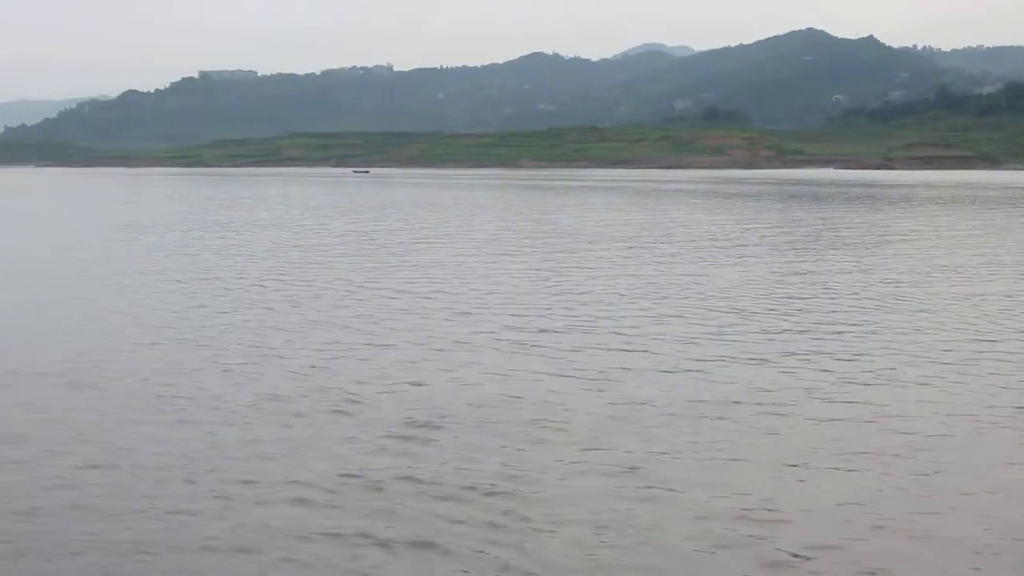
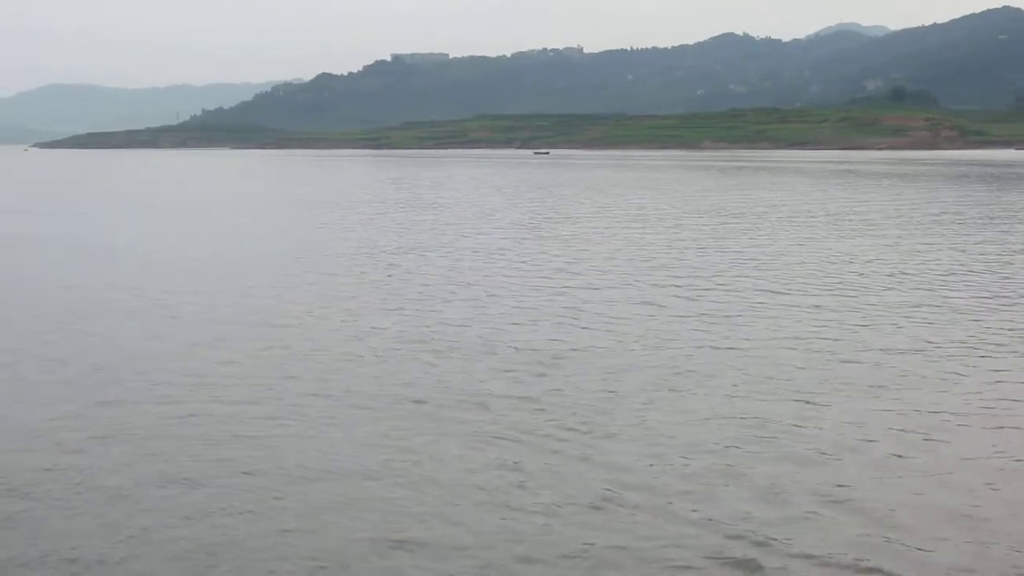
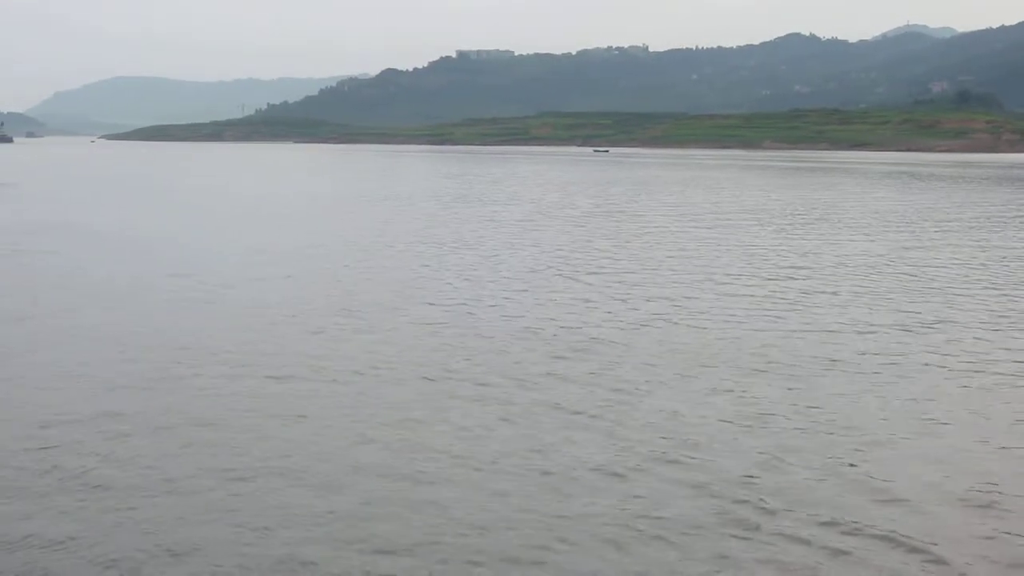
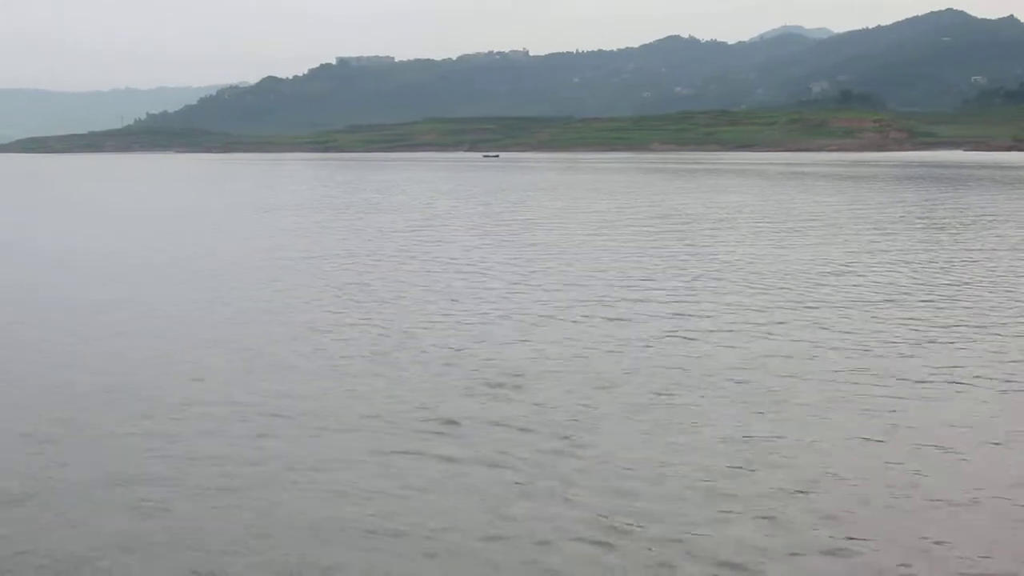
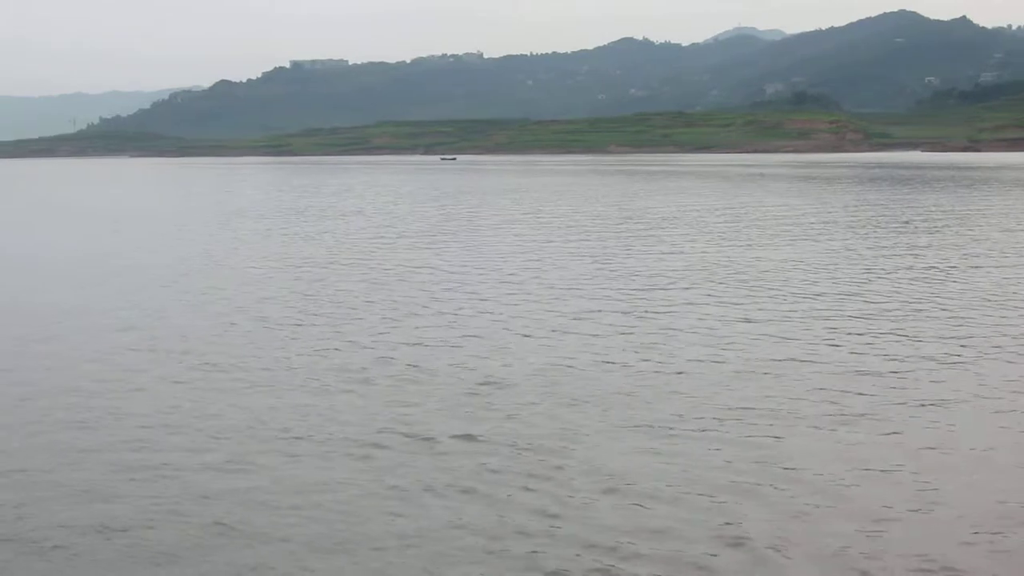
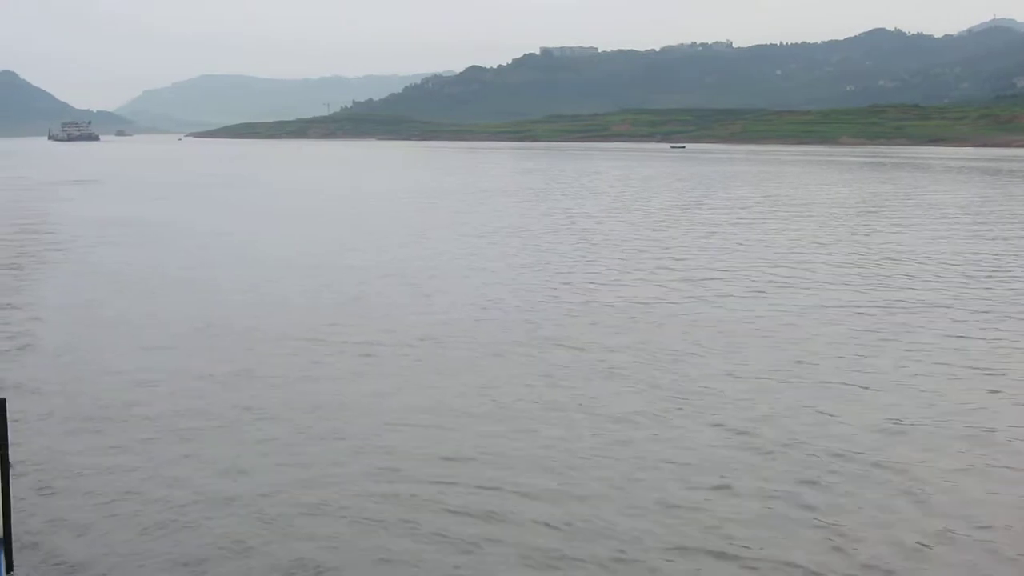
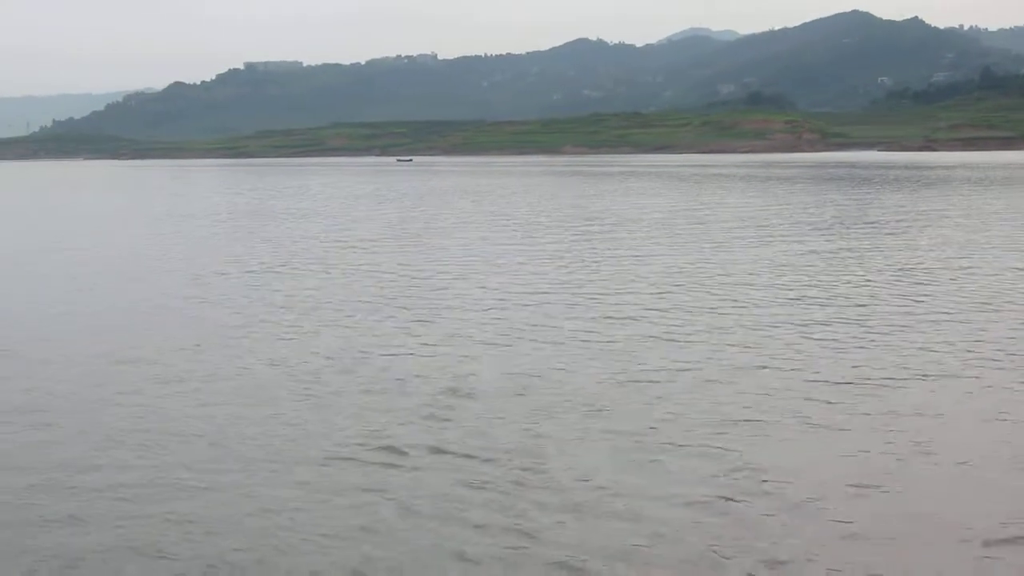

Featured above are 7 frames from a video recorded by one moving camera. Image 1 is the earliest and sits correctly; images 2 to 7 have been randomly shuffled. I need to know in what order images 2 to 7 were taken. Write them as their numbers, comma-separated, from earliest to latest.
7, 5, 4, 2, 3, 6
